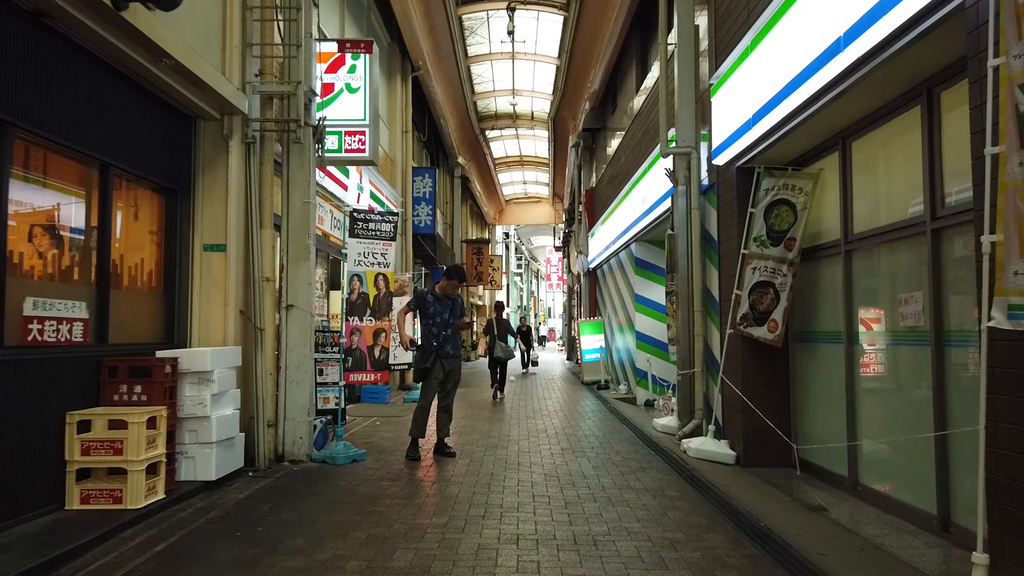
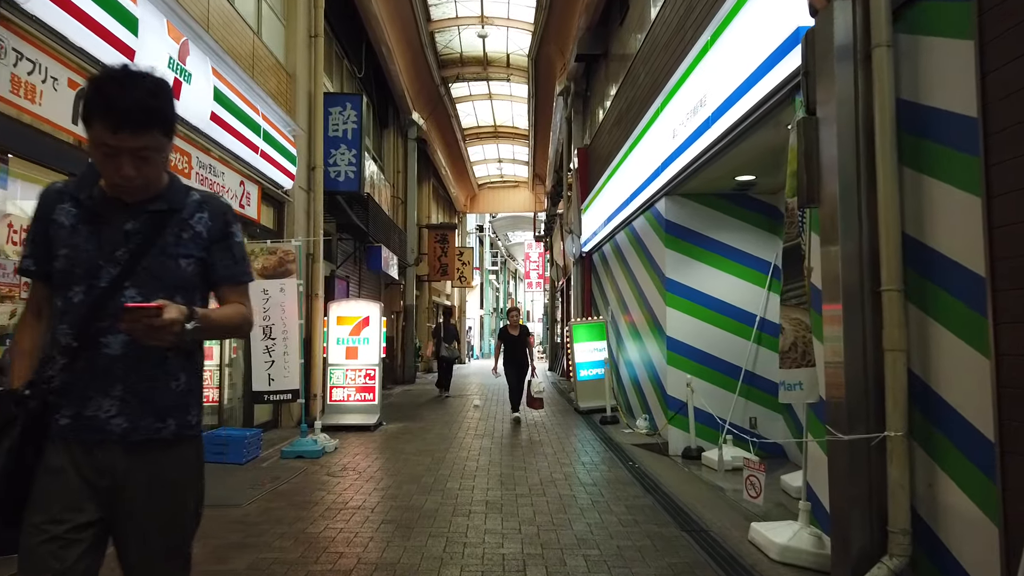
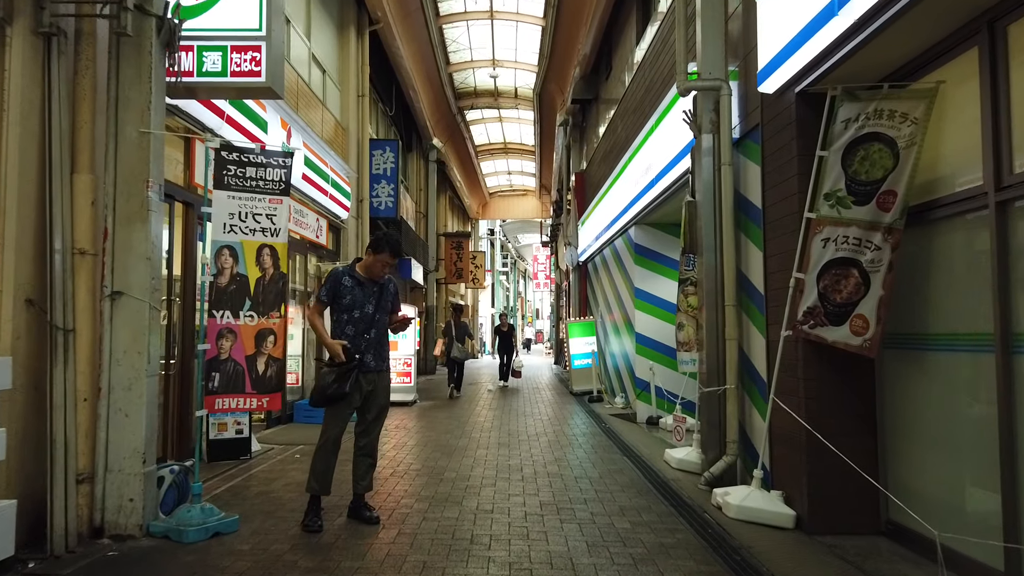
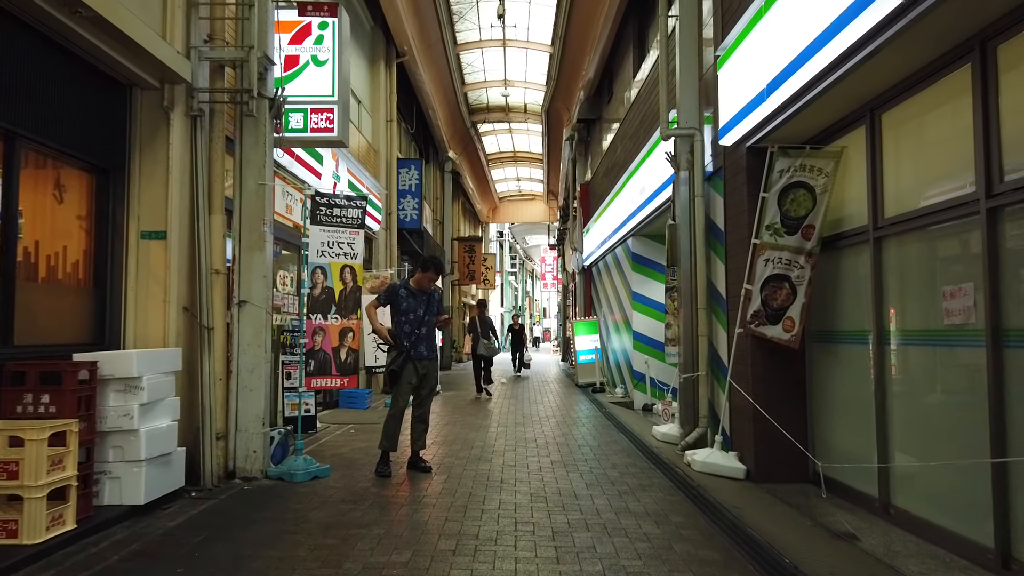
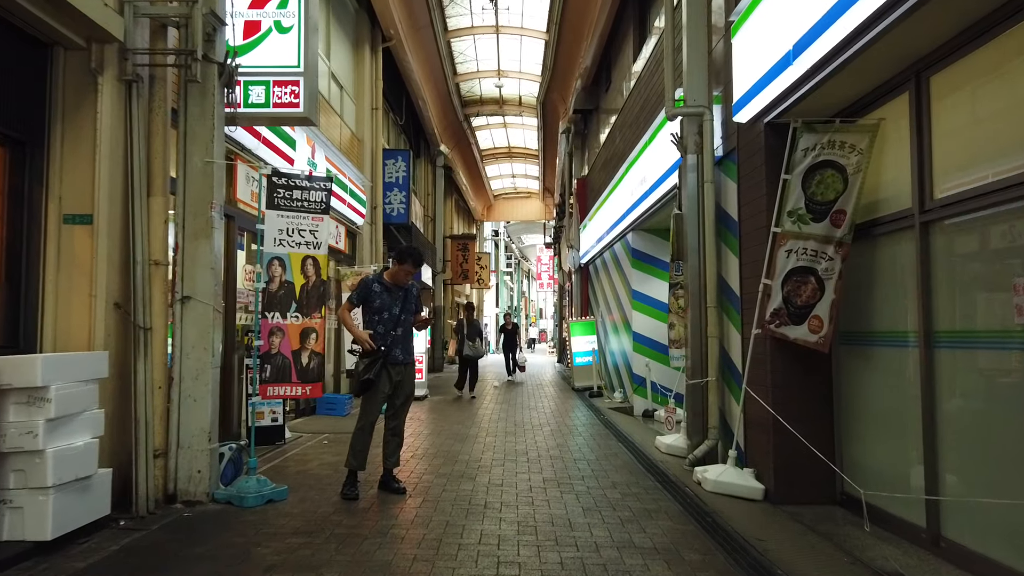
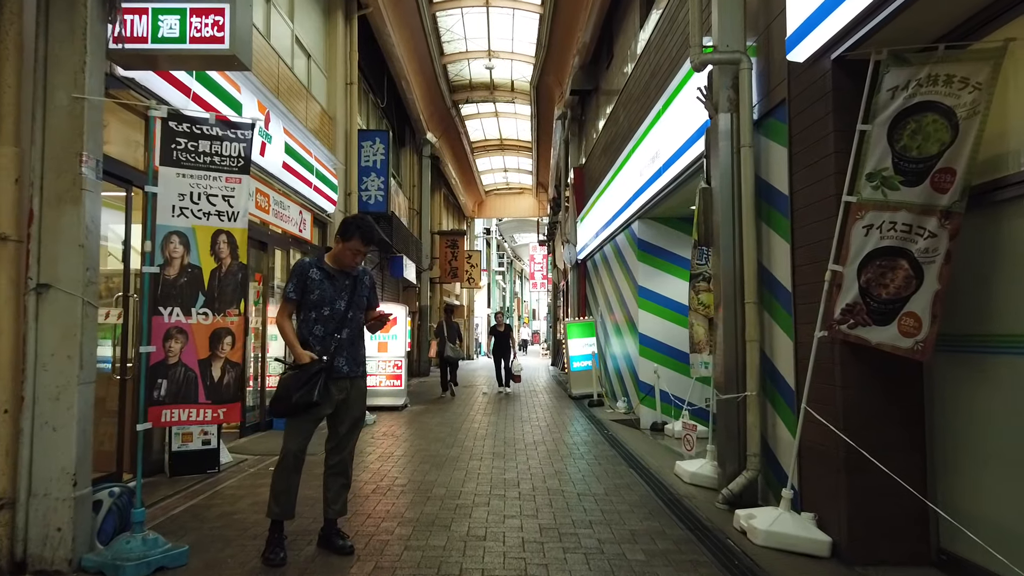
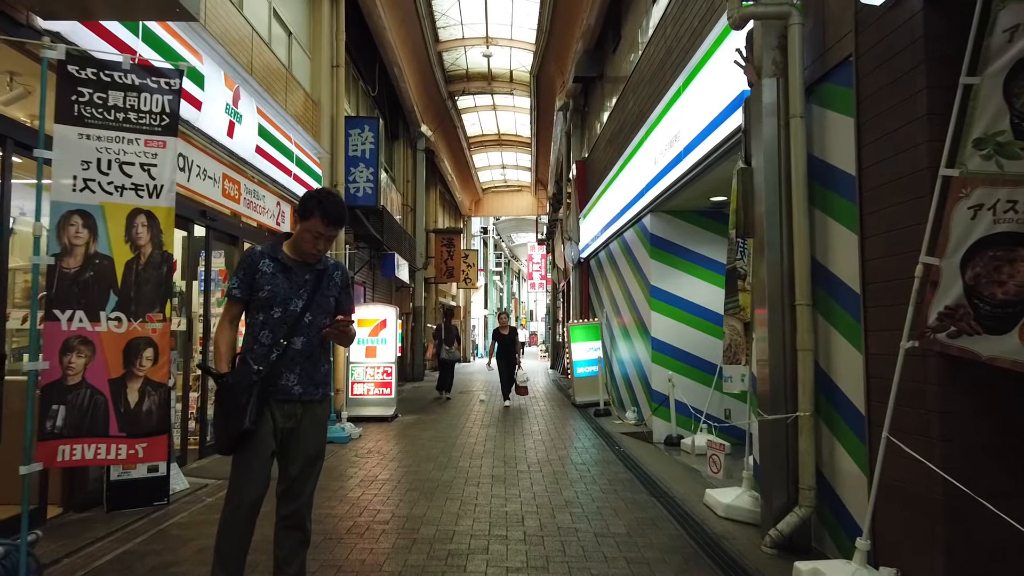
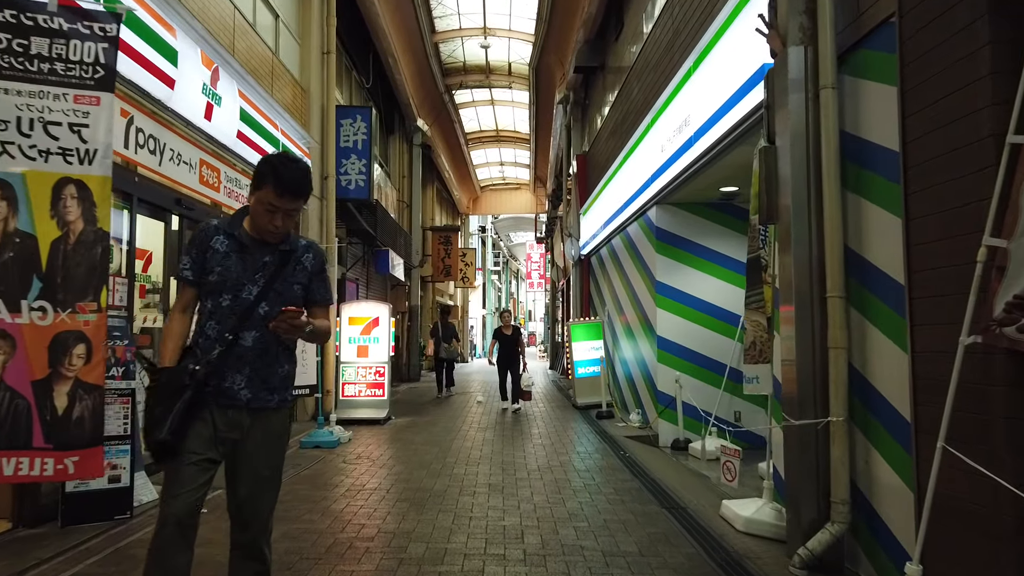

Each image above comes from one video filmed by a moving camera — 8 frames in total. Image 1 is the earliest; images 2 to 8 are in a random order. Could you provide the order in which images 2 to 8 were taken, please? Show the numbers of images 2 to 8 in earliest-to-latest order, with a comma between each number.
4, 5, 3, 6, 7, 8, 2
